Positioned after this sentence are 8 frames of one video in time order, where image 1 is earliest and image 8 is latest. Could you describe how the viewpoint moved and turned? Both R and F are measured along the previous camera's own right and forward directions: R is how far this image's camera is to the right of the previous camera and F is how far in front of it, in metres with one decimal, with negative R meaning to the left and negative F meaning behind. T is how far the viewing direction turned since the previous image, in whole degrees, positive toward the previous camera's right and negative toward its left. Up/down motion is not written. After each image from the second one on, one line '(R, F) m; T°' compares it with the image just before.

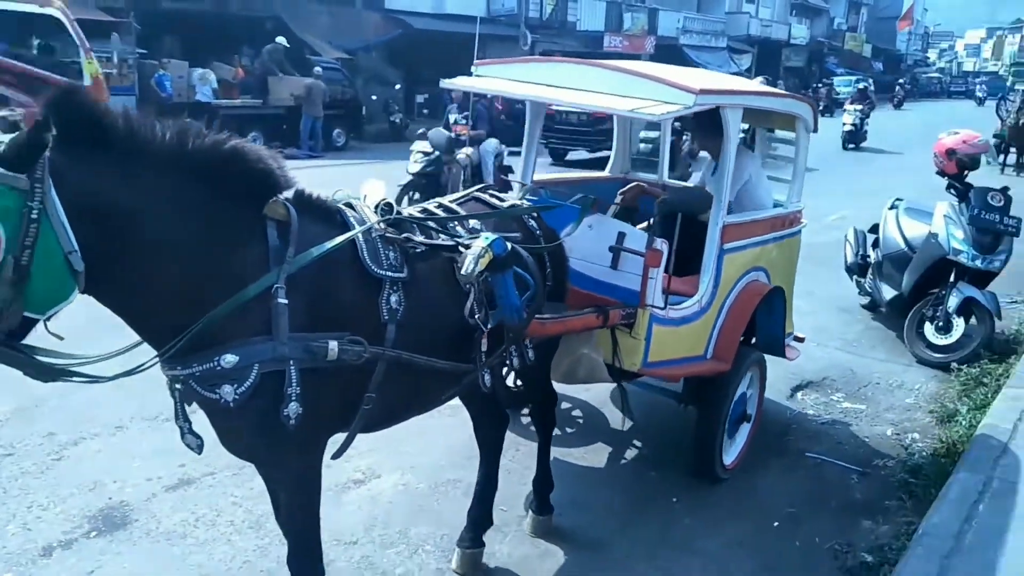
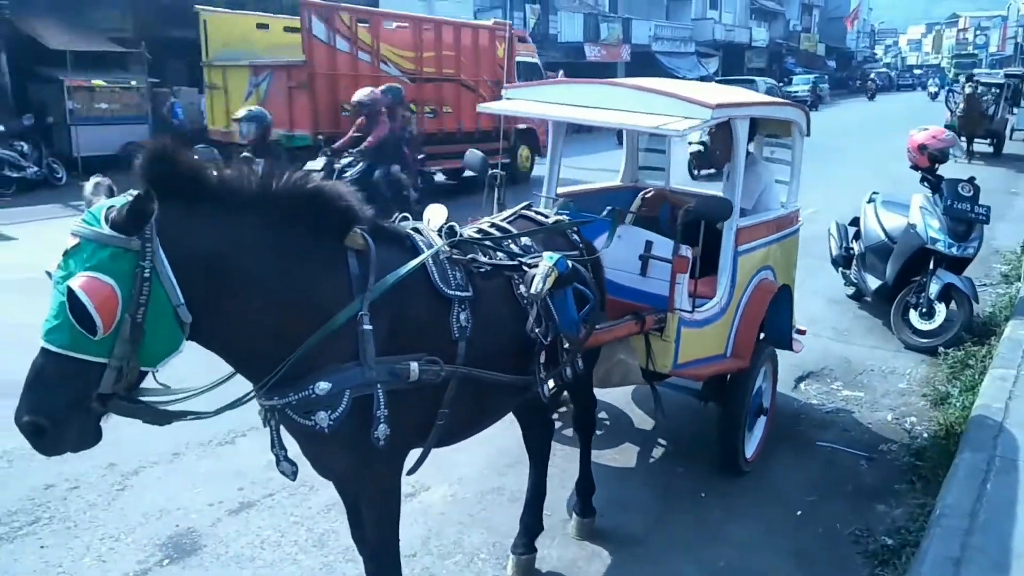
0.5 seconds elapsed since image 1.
(-0.4, -0.2) m; +4°
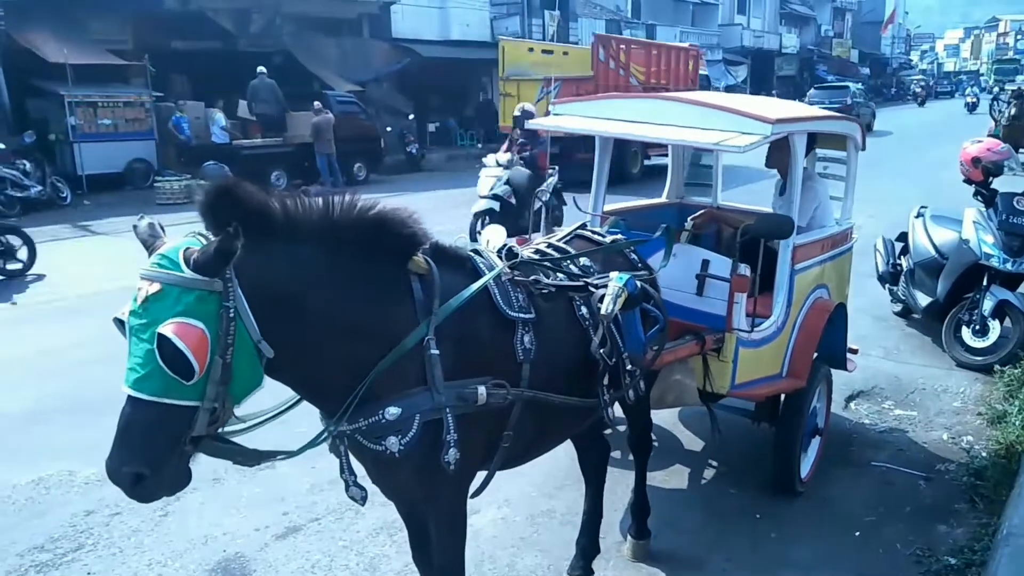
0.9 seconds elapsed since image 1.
(-0.2, +0.1) m; -1°
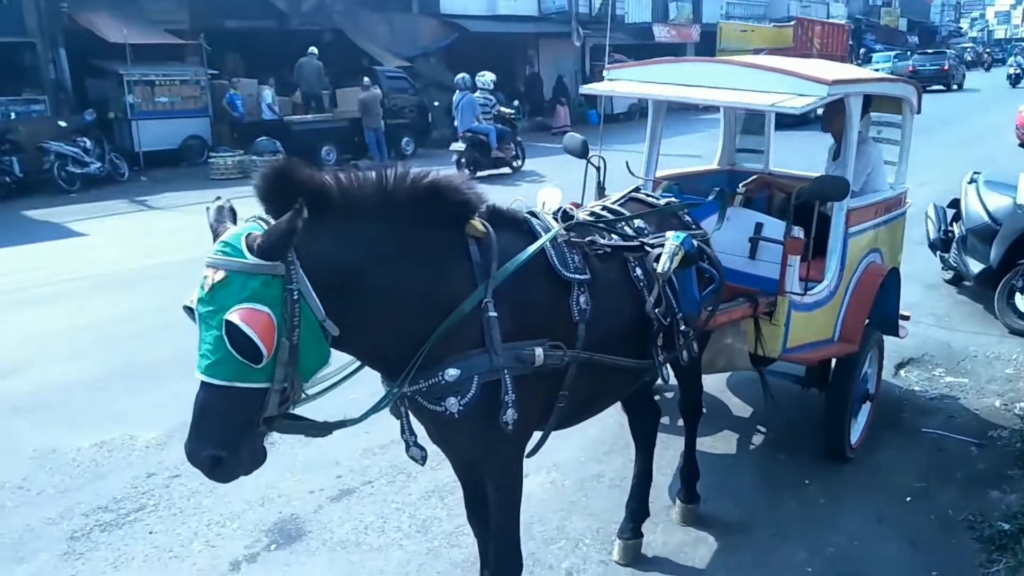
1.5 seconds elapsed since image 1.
(-0.1, 0.0) m; -2°
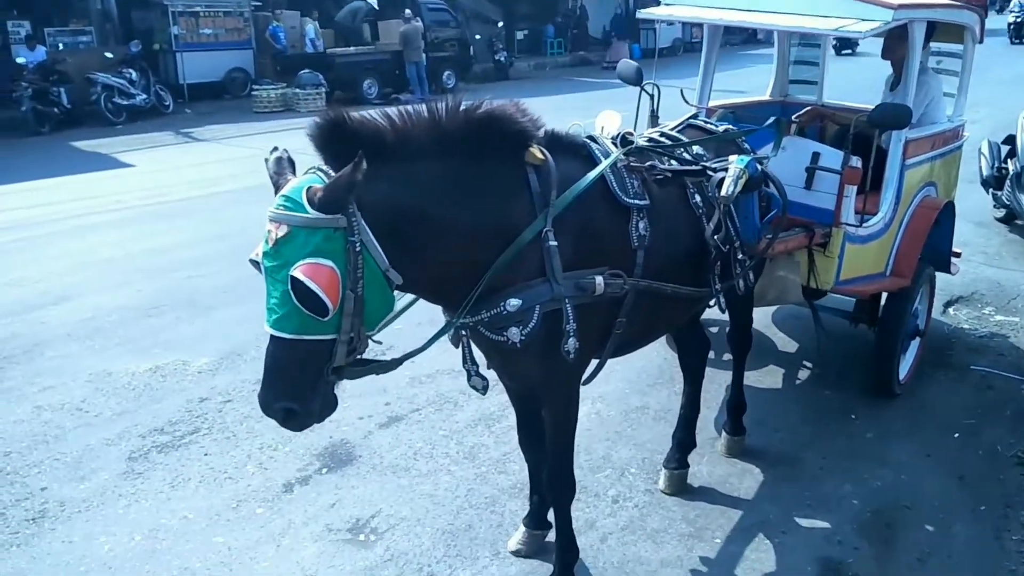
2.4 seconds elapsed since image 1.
(-0.1, 0.0) m; -2°
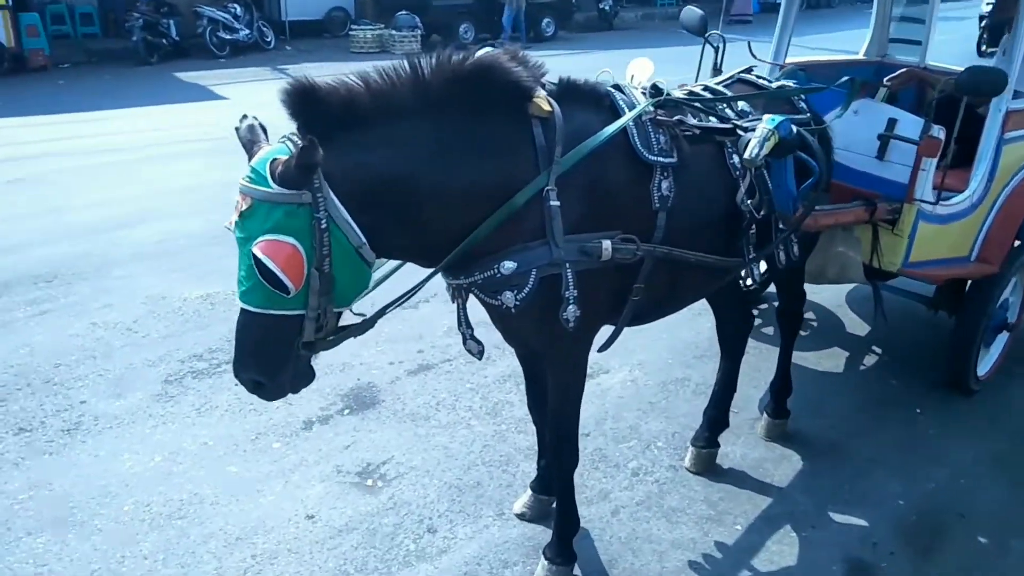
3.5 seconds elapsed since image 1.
(+0.4, +0.1) m; -9°
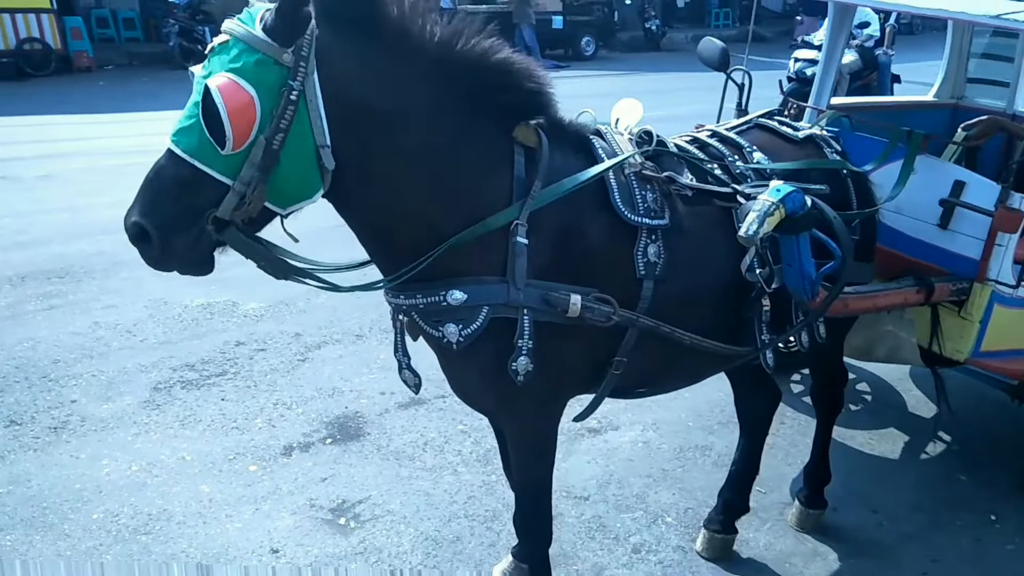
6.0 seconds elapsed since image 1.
(+0.4, +0.4) m; -8°
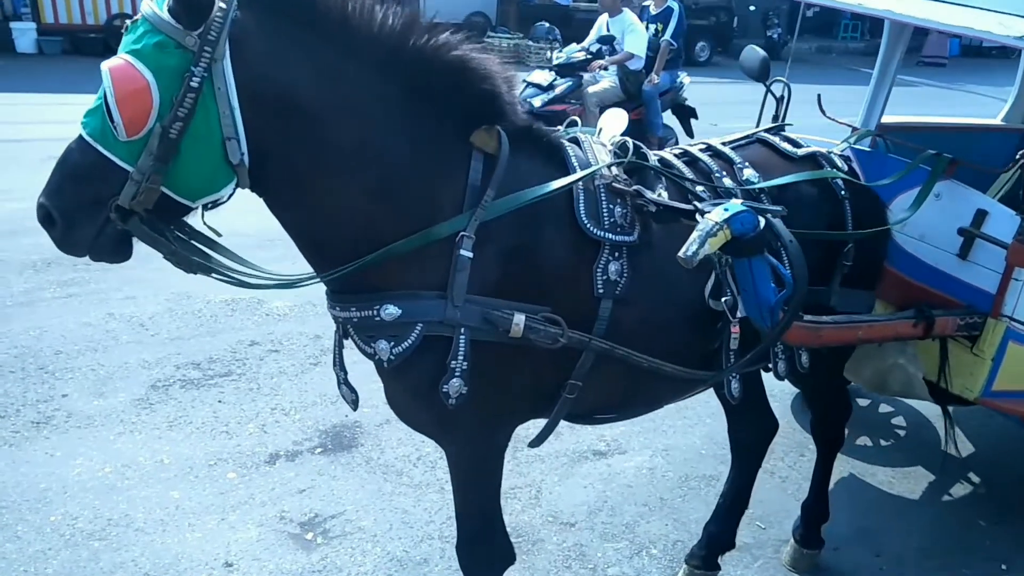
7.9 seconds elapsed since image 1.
(+0.4, +0.2) m; -6°
